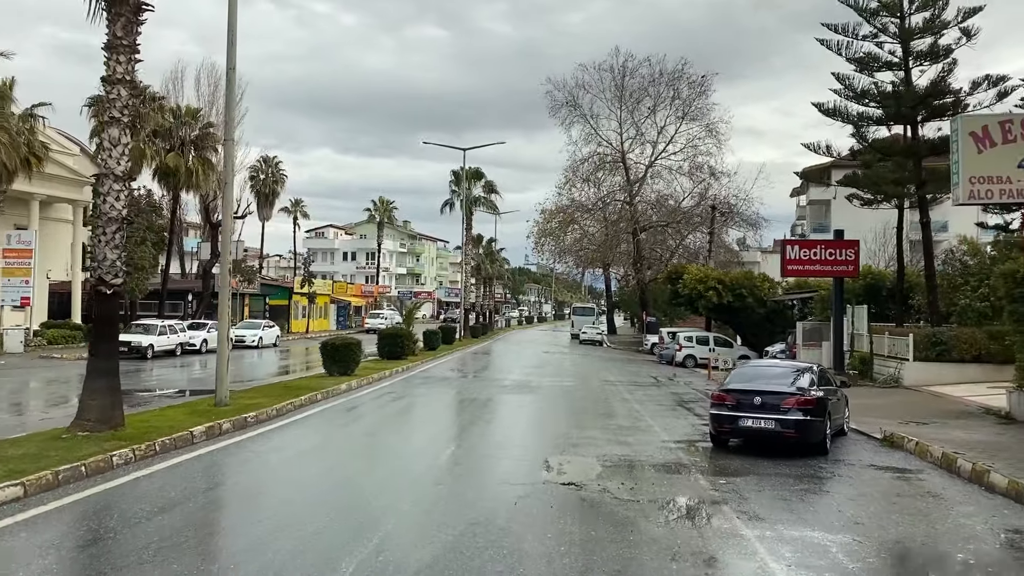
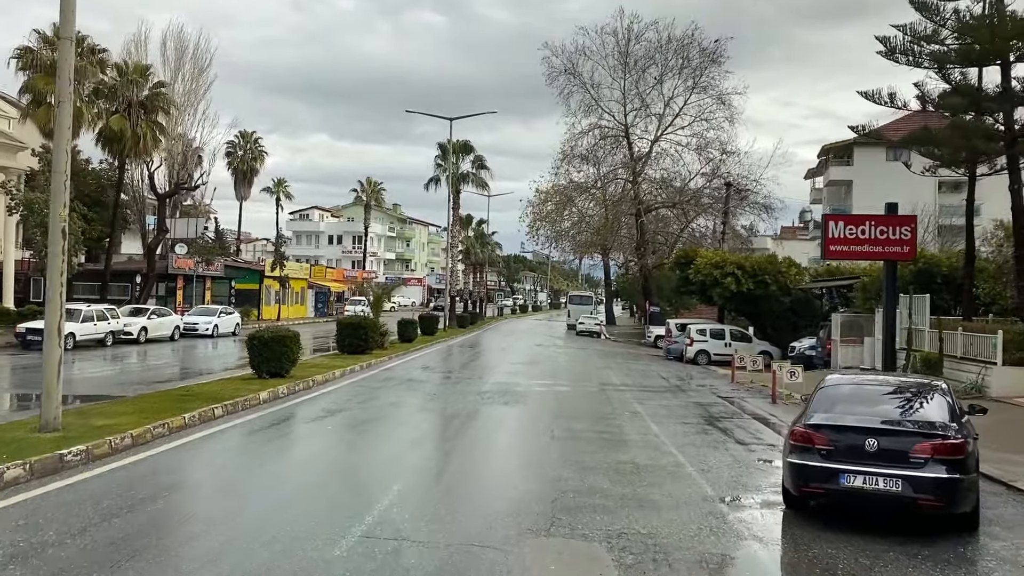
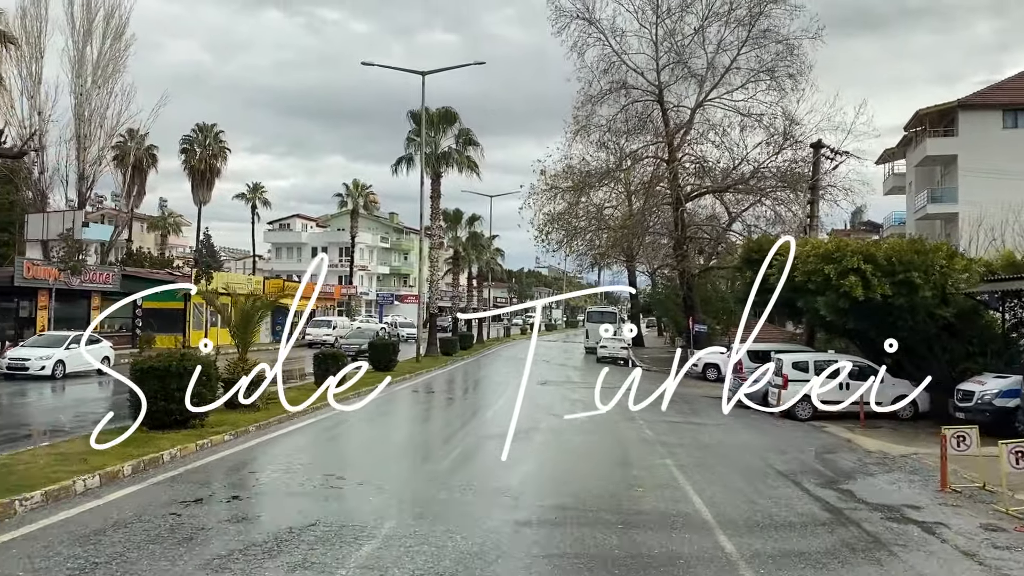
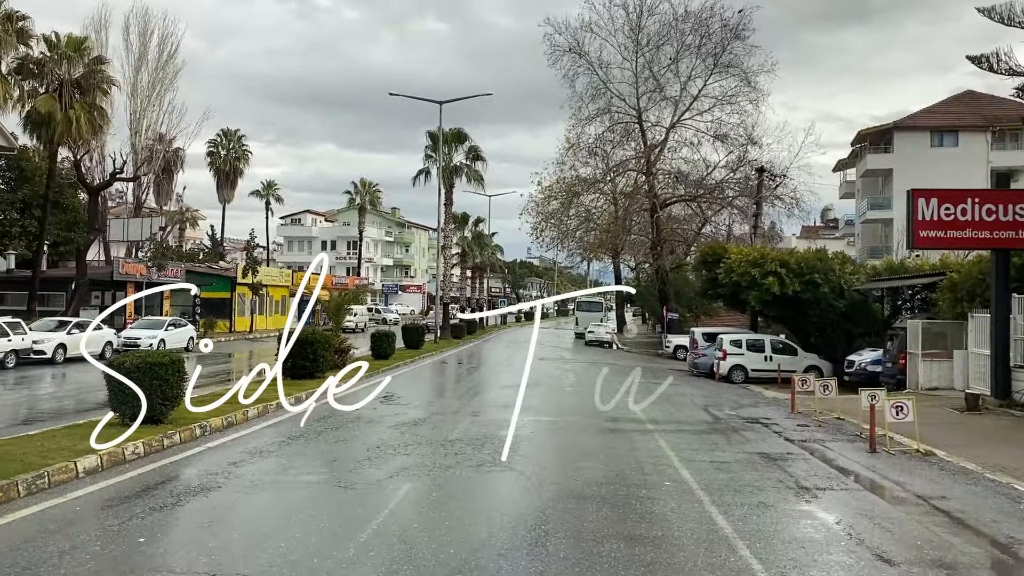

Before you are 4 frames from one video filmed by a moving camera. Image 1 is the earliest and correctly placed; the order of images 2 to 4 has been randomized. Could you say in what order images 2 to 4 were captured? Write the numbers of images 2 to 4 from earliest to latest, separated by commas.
2, 4, 3
